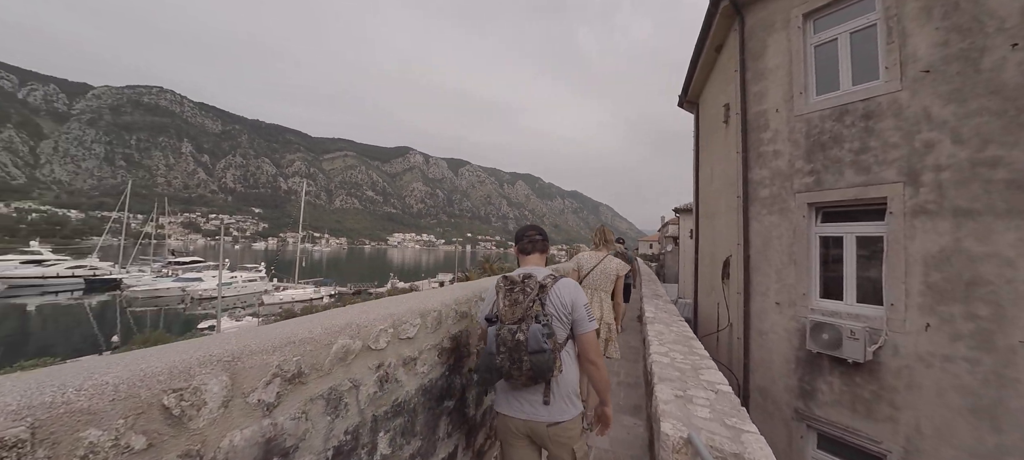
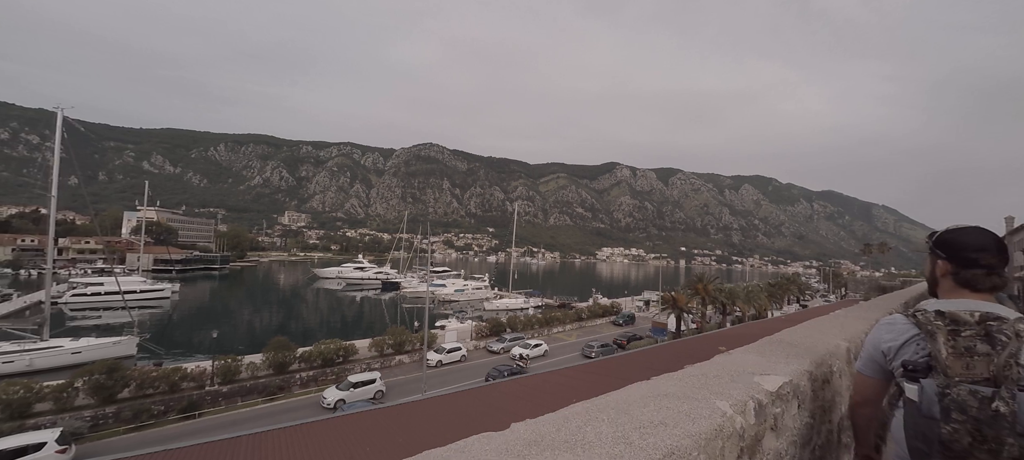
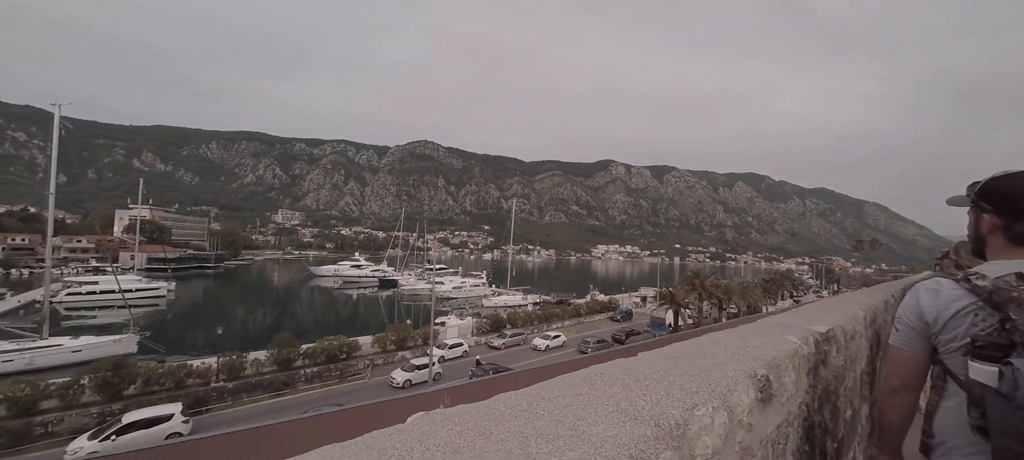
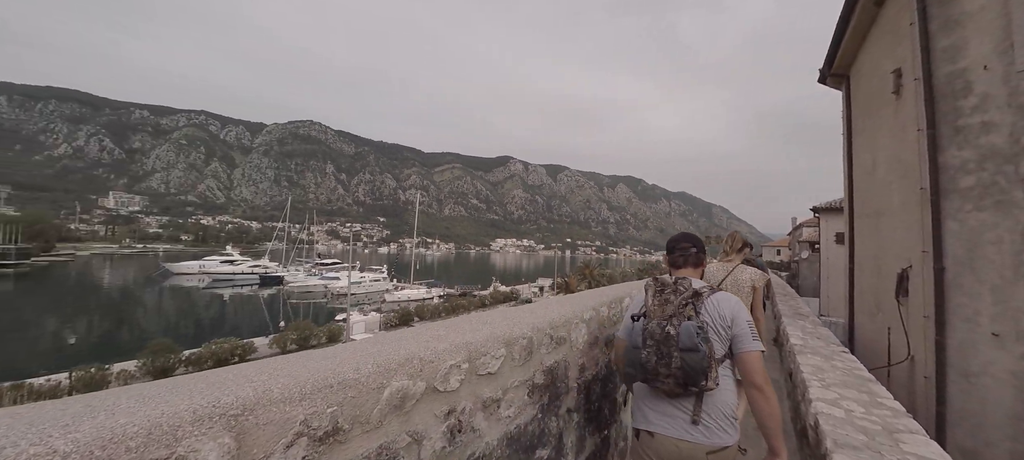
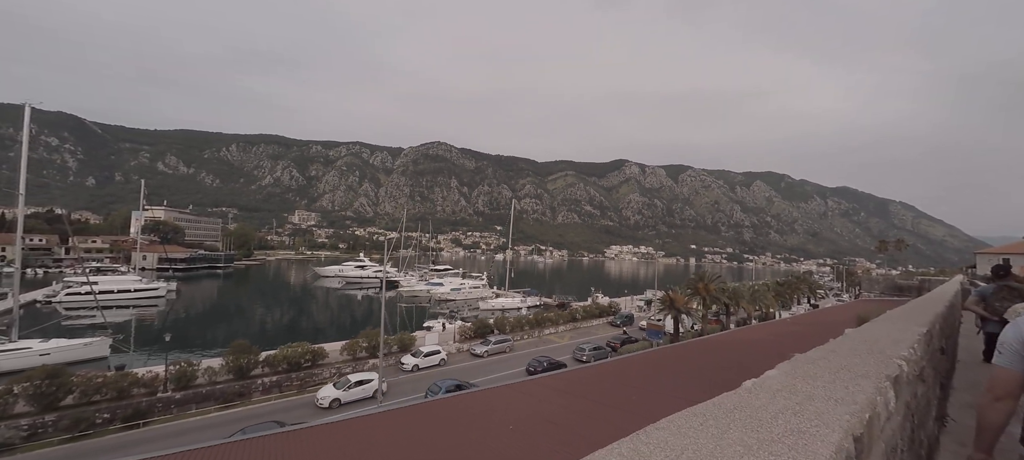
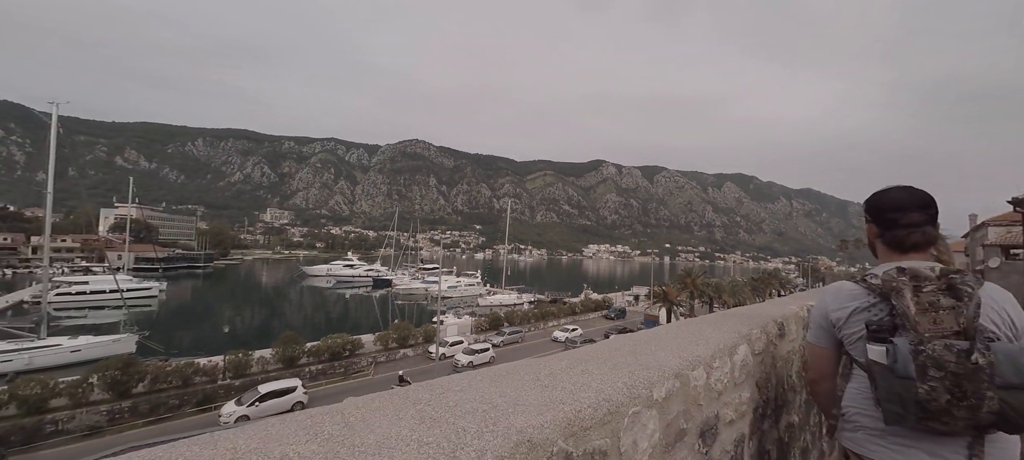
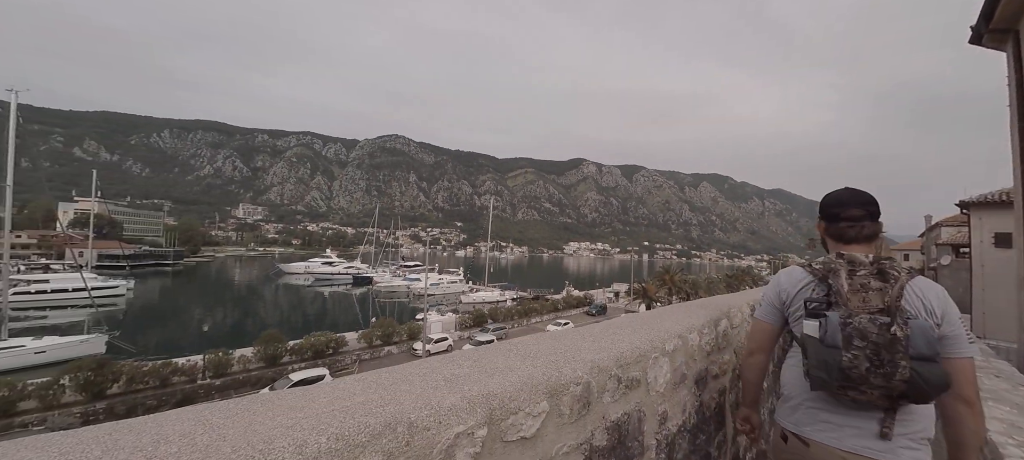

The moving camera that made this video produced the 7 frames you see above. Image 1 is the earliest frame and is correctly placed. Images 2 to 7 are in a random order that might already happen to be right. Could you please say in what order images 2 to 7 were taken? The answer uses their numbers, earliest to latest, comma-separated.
4, 7, 6, 3, 2, 5
